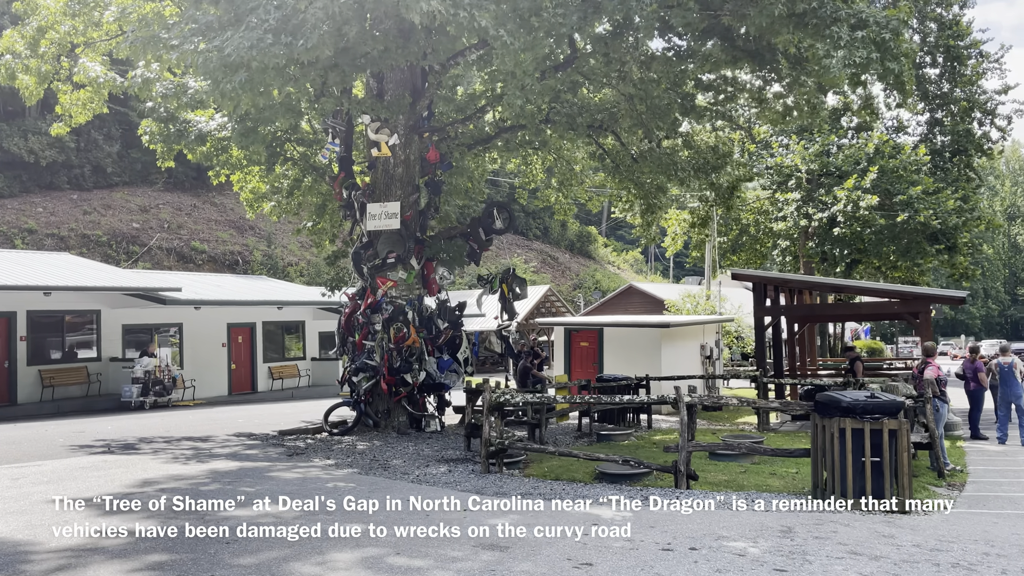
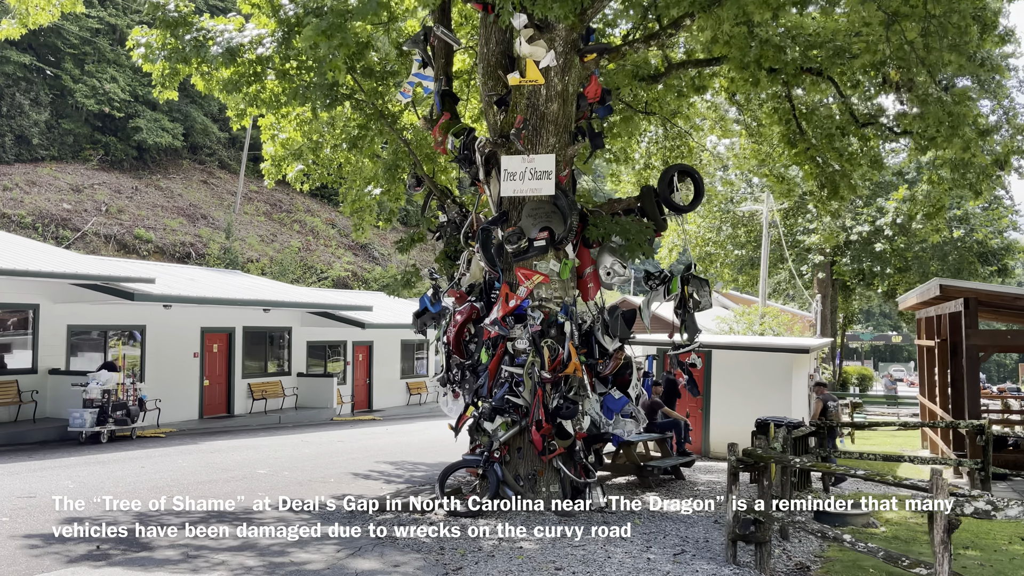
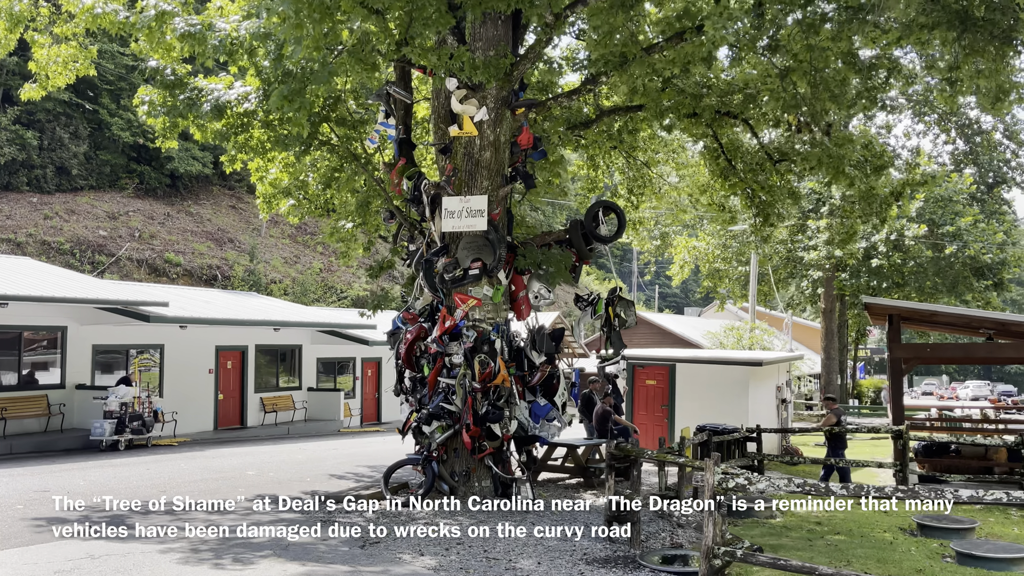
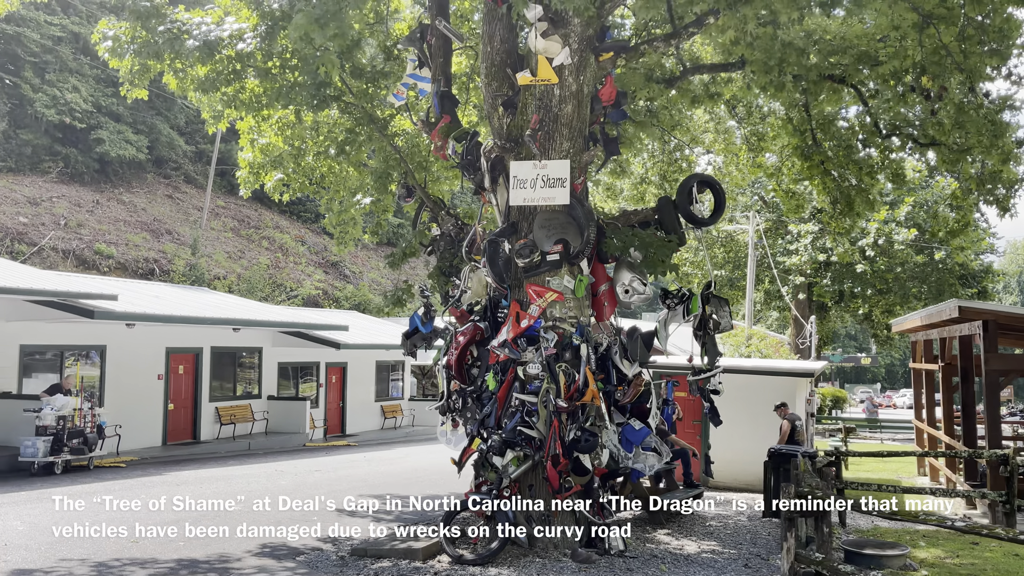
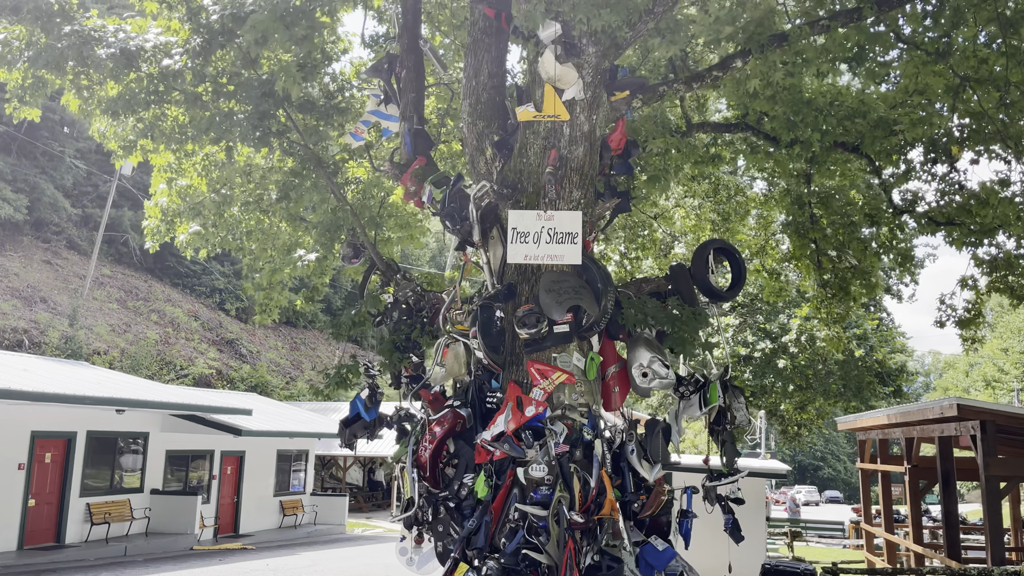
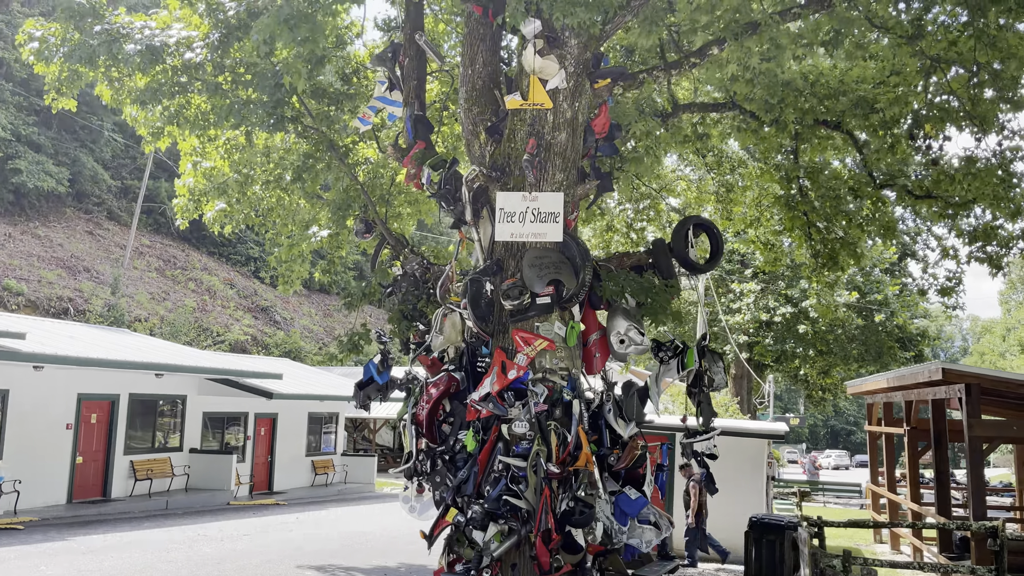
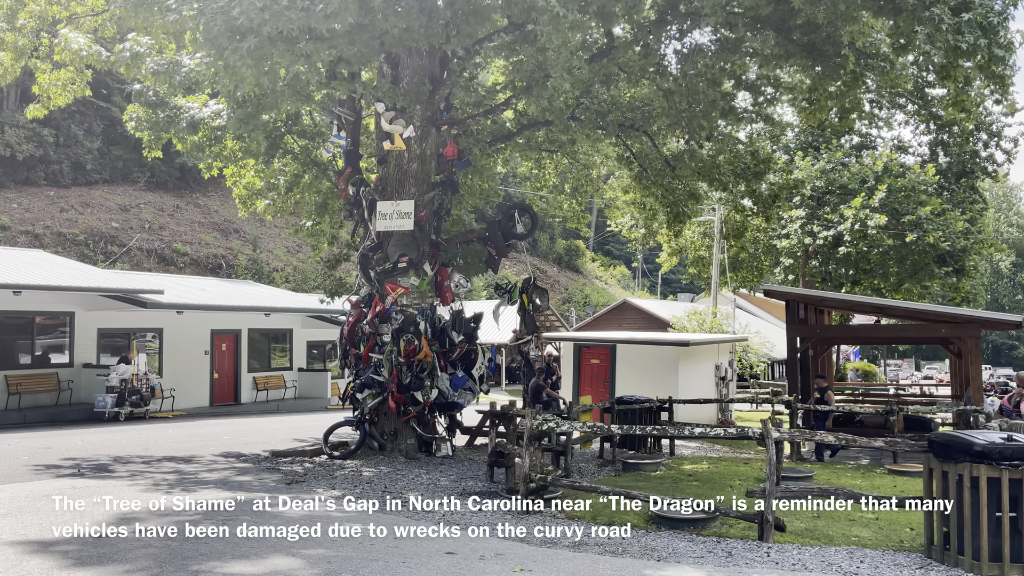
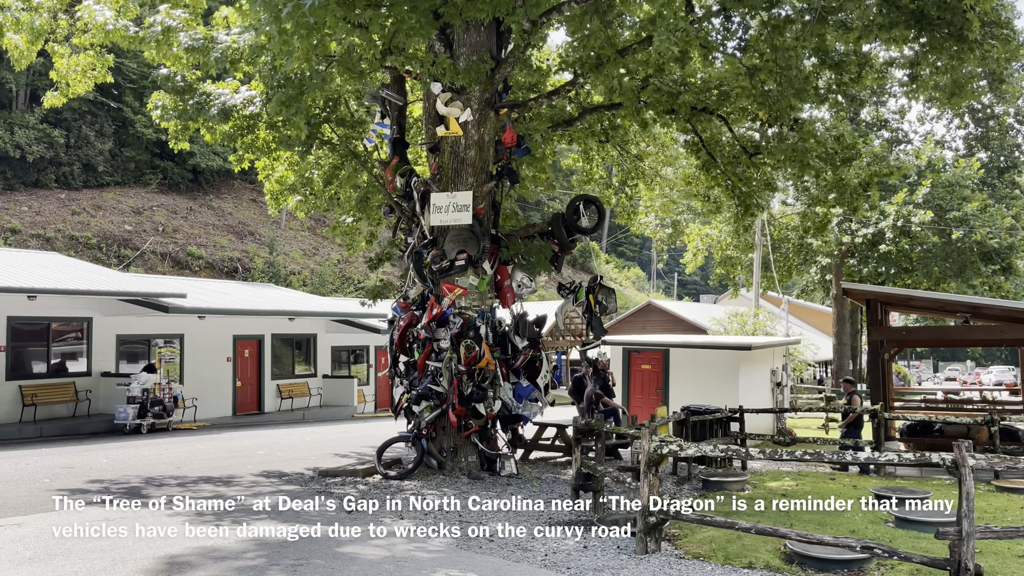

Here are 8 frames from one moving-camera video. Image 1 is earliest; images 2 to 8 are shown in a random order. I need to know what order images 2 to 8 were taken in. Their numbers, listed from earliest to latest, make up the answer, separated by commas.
7, 8, 3, 2, 4, 6, 5
